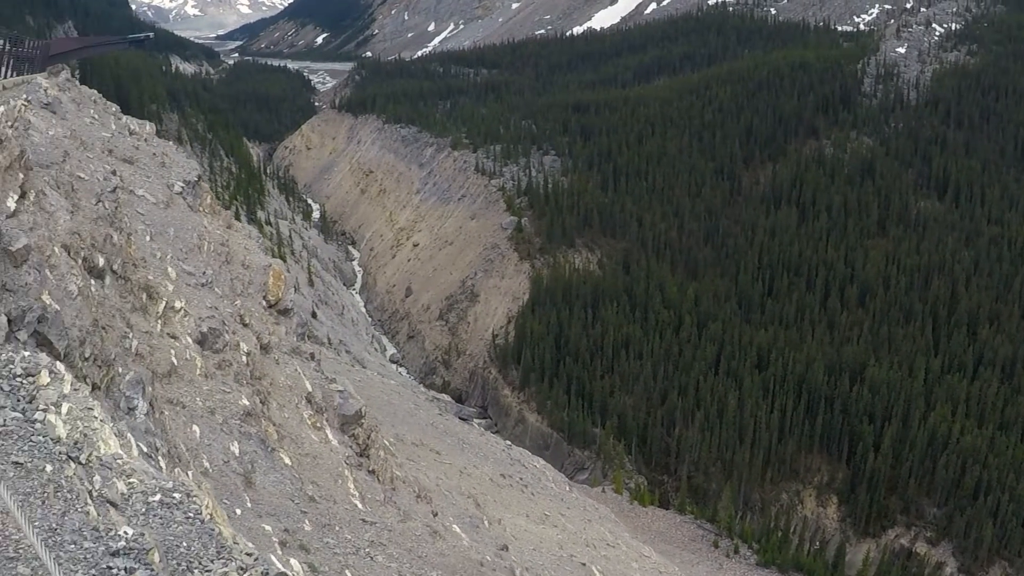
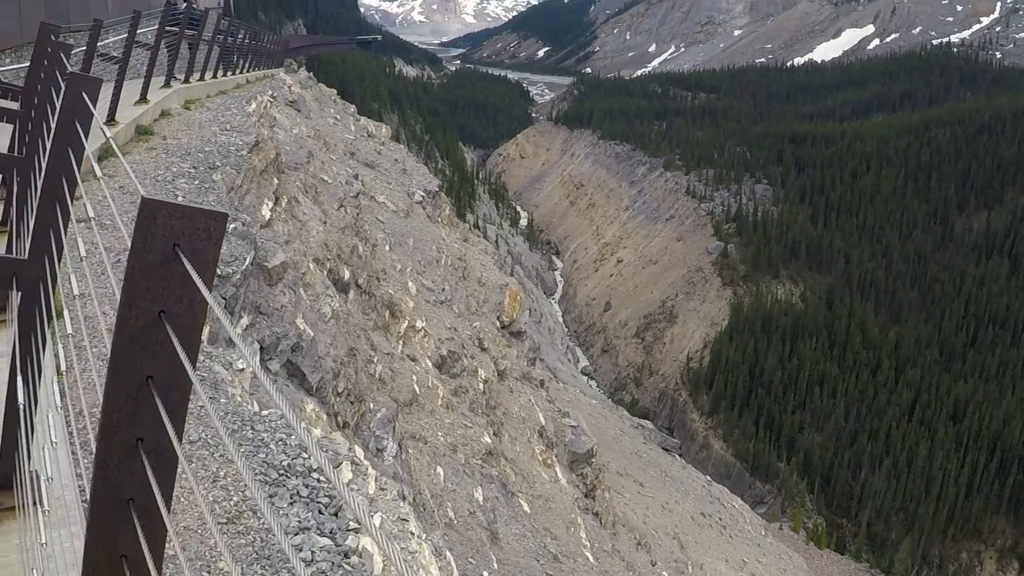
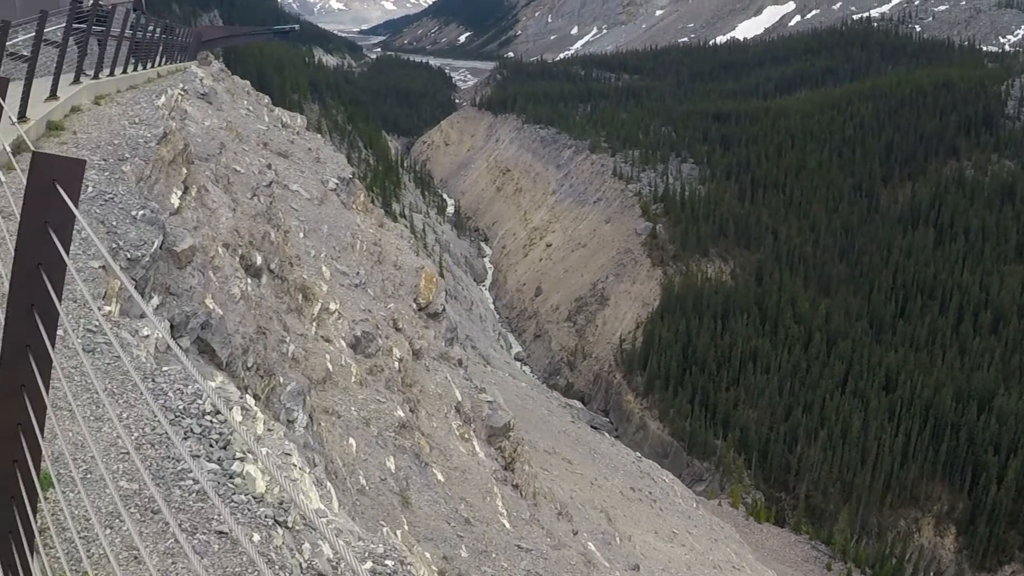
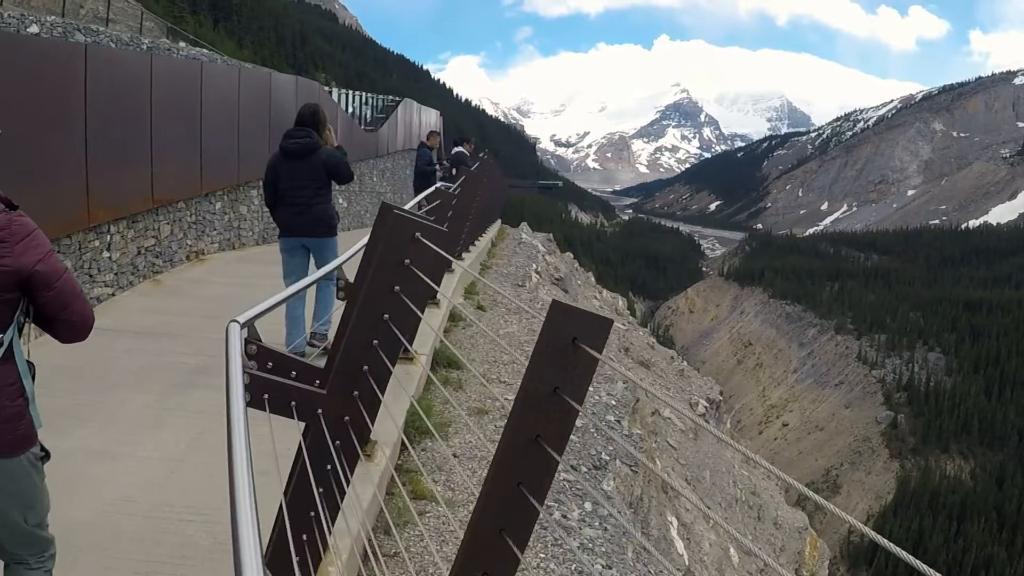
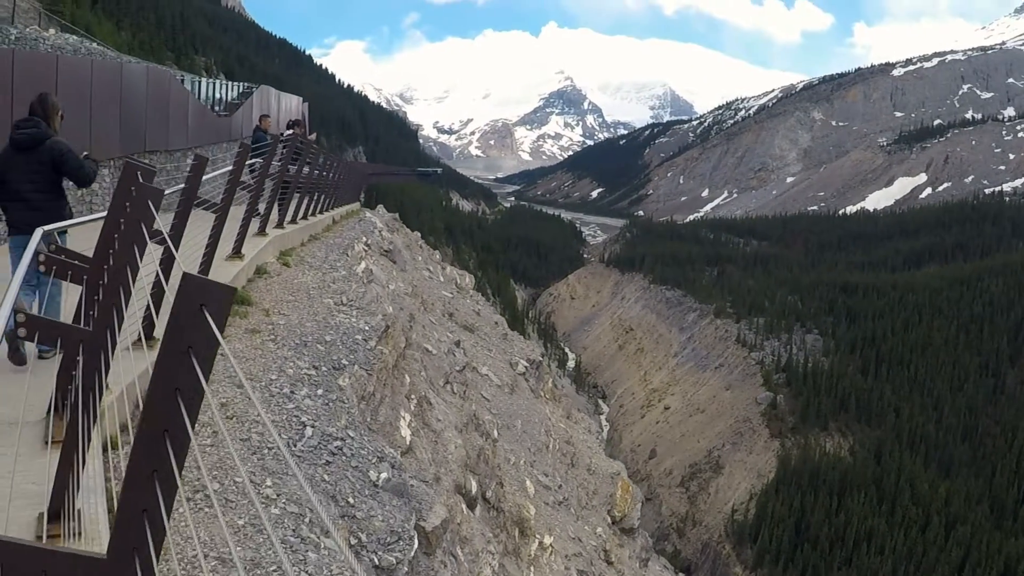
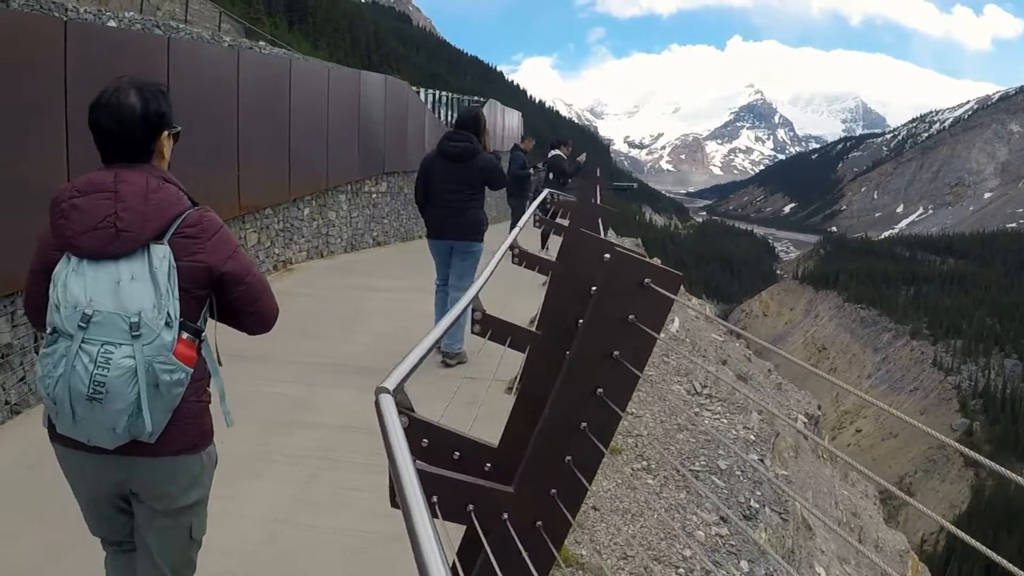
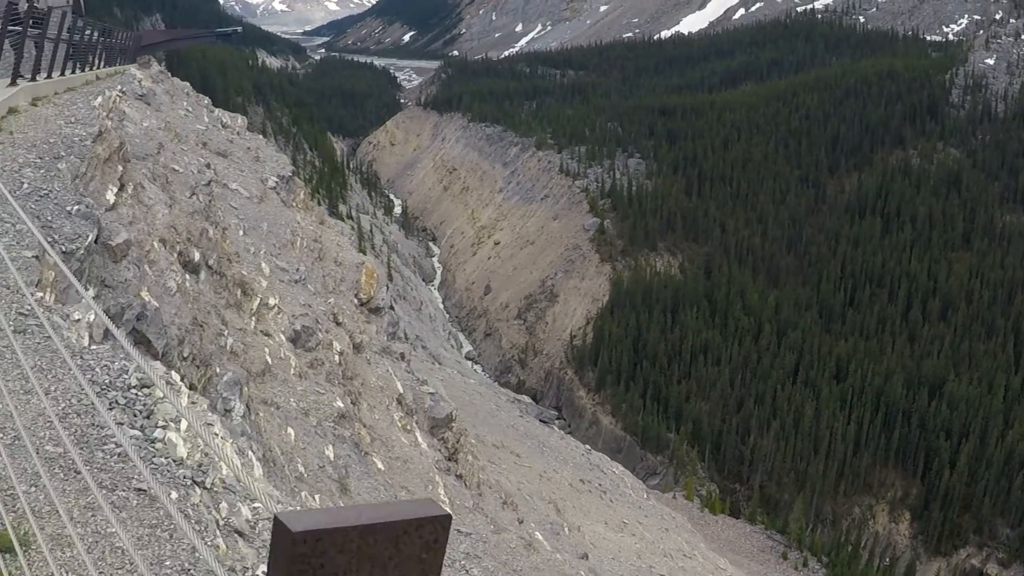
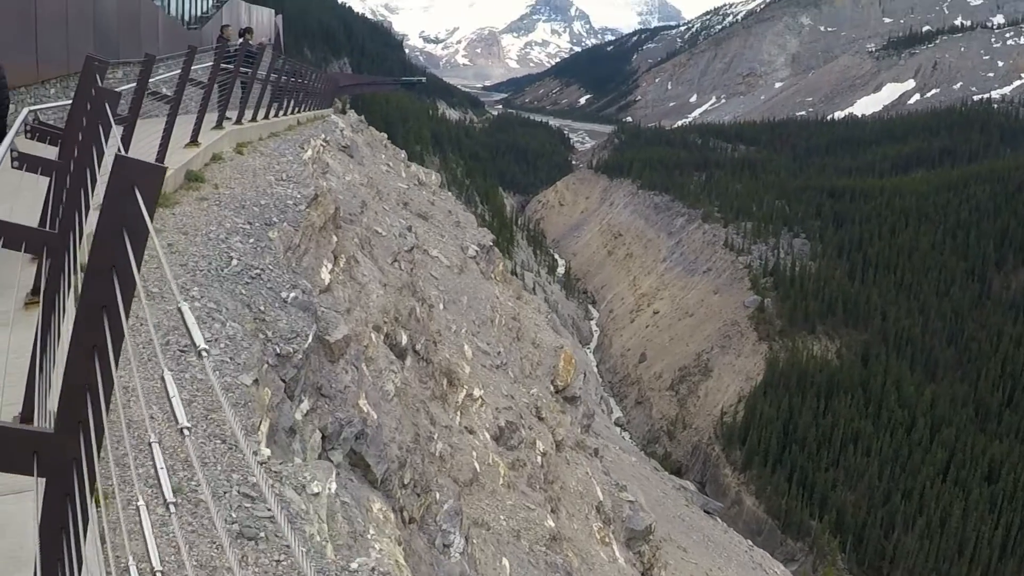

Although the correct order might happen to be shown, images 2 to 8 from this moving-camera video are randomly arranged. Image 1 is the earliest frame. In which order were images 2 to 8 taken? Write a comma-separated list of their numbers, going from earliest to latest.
7, 3, 2, 8, 5, 4, 6
